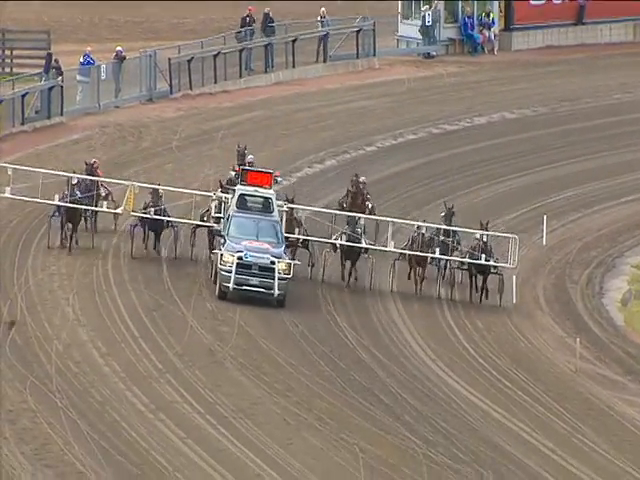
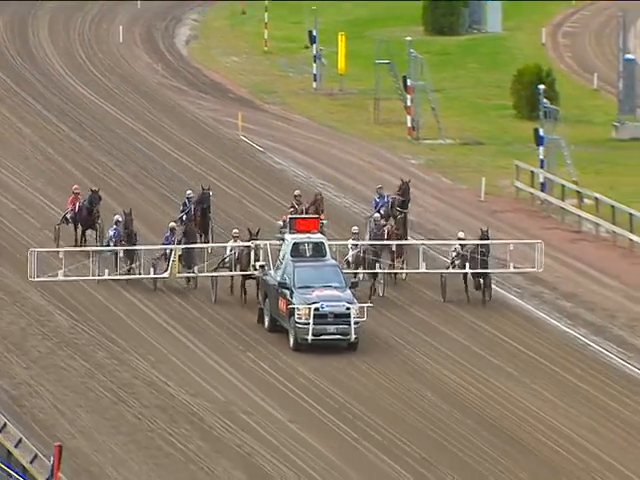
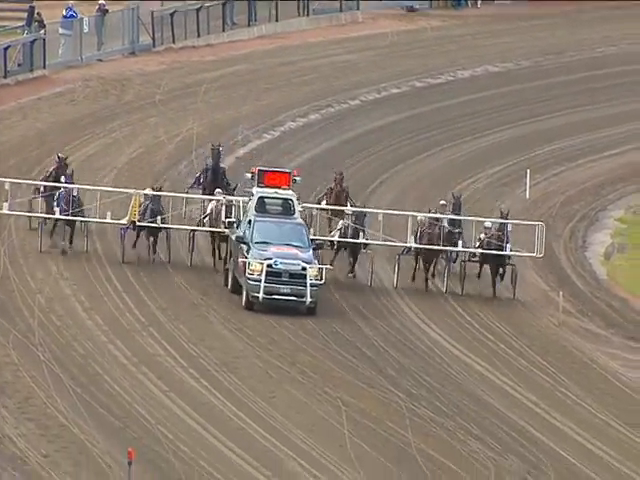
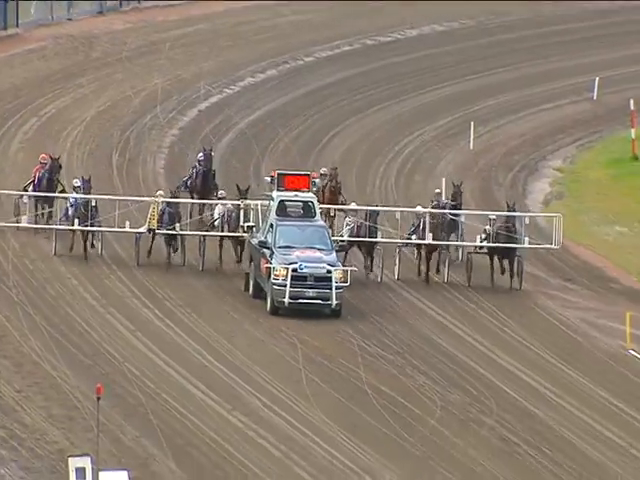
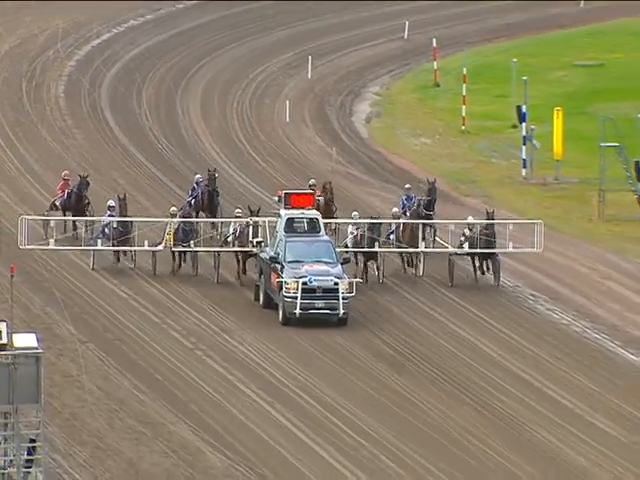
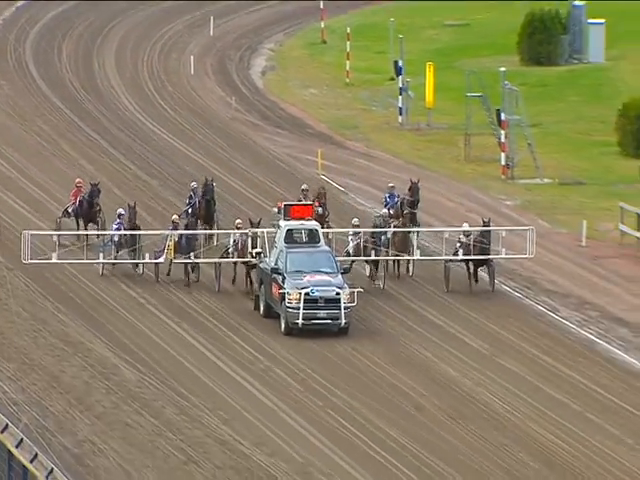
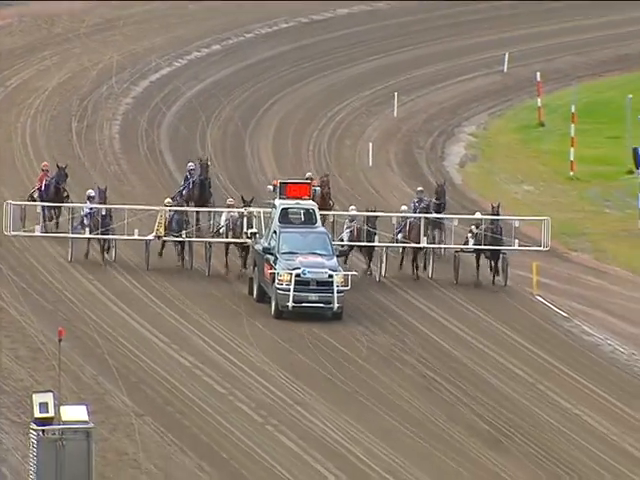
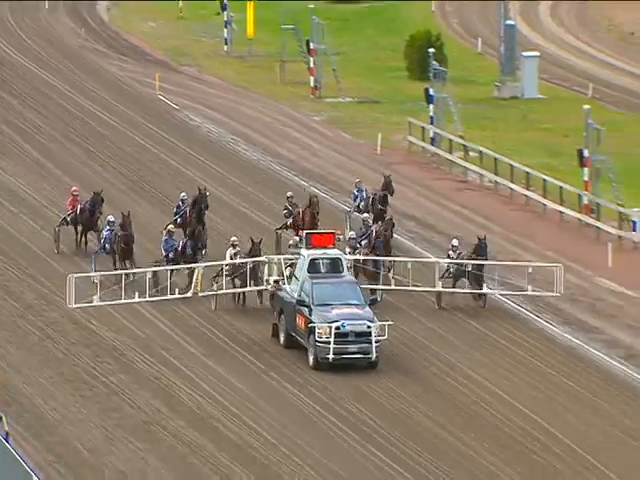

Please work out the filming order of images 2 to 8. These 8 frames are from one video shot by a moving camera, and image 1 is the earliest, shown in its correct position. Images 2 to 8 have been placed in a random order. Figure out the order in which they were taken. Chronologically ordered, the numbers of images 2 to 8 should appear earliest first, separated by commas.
3, 4, 7, 5, 6, 2, 8
